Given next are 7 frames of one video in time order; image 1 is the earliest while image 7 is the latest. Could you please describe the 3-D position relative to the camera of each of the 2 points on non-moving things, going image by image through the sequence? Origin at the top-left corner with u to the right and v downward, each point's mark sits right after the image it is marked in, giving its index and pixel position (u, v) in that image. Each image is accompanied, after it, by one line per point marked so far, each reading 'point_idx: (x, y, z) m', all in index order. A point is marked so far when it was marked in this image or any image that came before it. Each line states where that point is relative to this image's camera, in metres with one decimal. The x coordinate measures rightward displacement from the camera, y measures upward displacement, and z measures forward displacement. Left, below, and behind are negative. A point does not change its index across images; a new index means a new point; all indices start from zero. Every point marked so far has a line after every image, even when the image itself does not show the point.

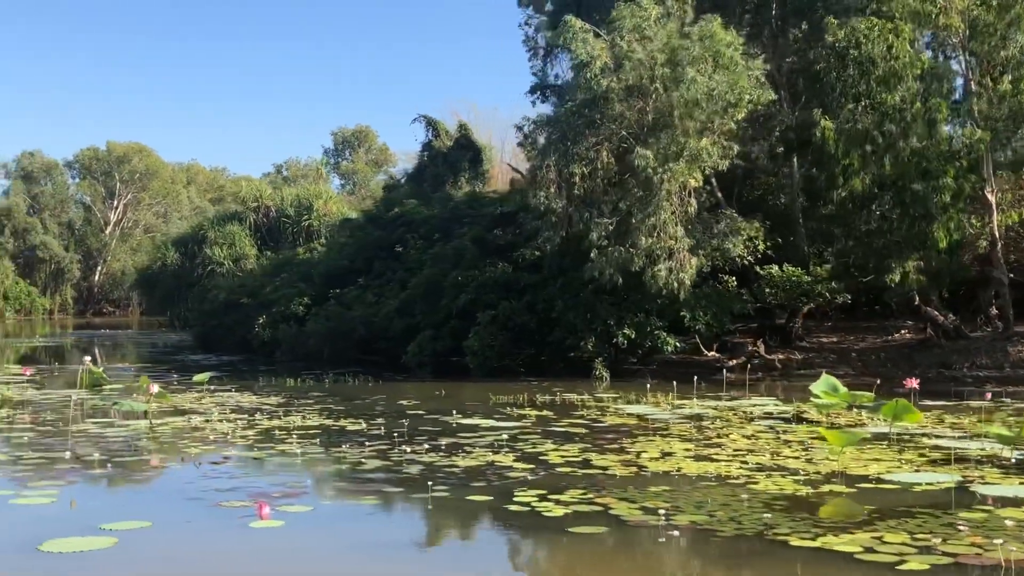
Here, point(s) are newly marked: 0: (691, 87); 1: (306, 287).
0: (+1.9, +2.1, +12.6) m
1: (-3.3, 0.0, +19.5) m
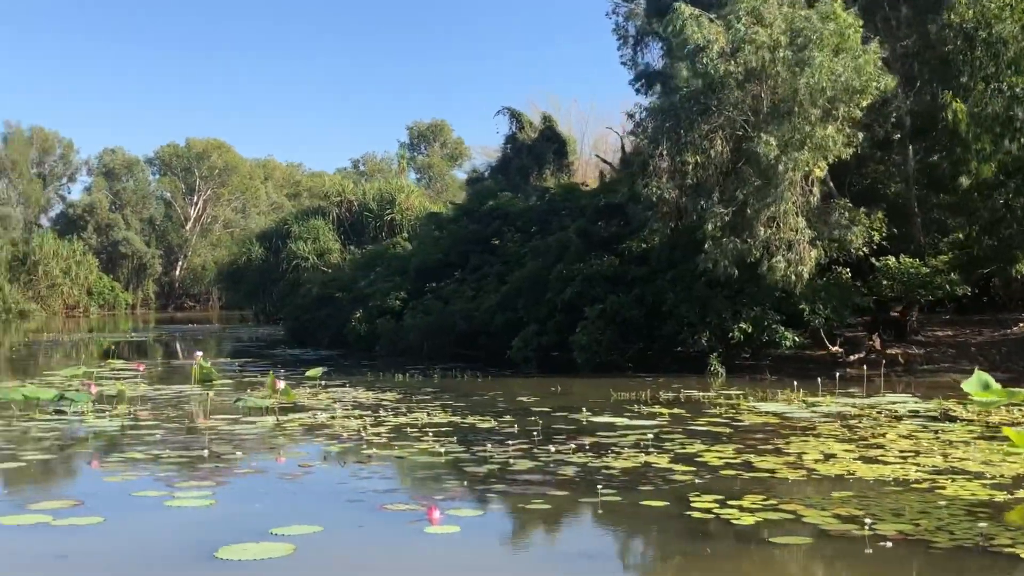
0: (+3.0, +2.1, +12.1) m
1: (-1.8, +0.1, +19.3) m
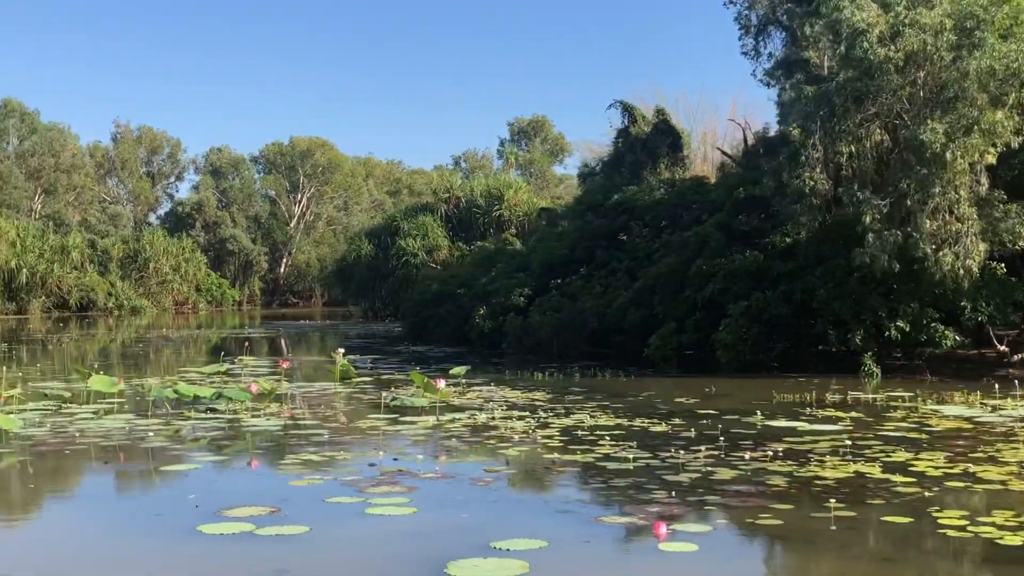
0: (+4.4, +2.2, +11.4) m
1: (+0.2, +0.2, +18.9) m
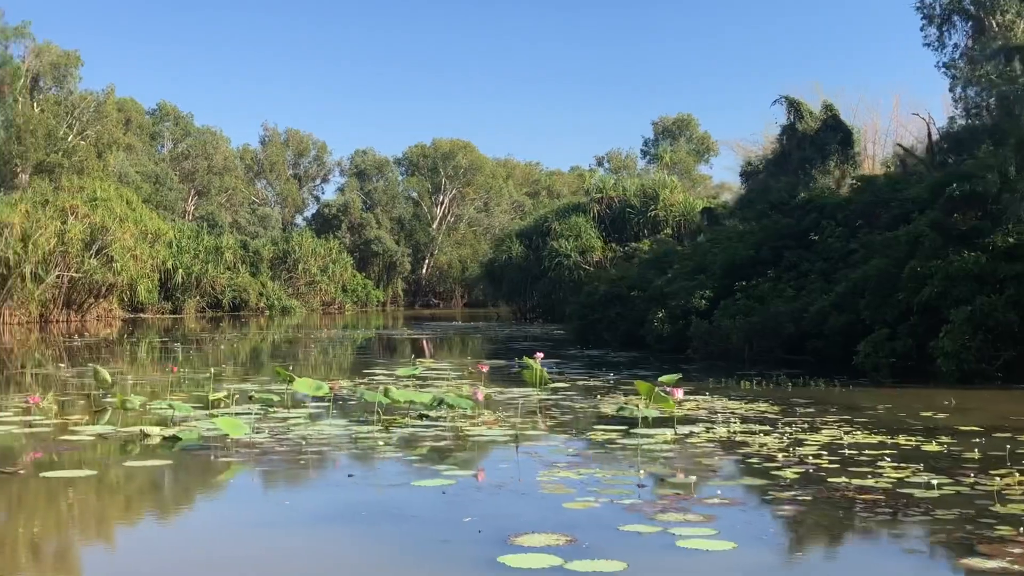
0: (+6.3, +2.1, +10.2) m
1: (+2.8, +0.1, +18.1) m
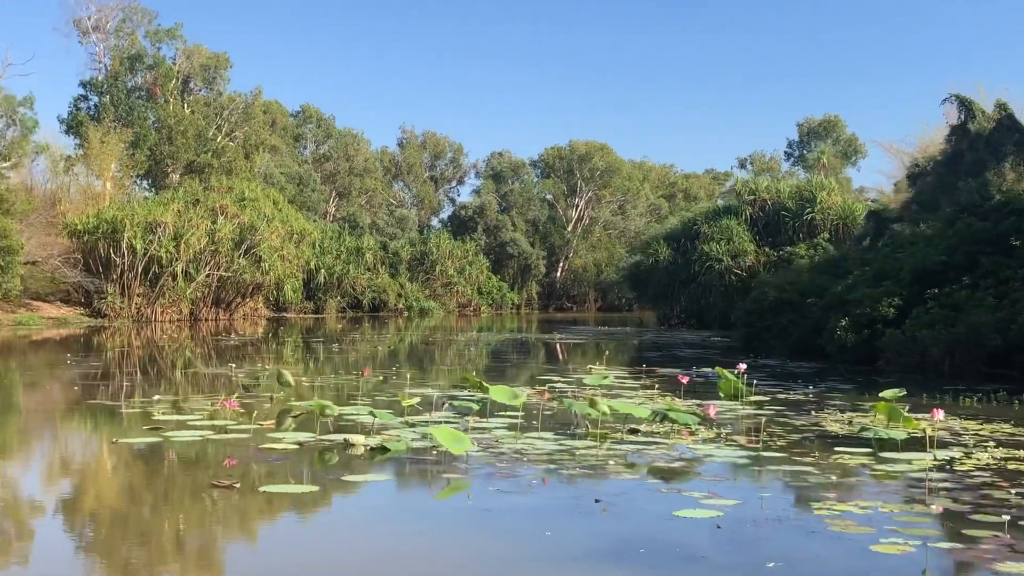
0: (+7.9, +2.0, +8.8) m
1: (+5.2, 0.0, +17.1) m
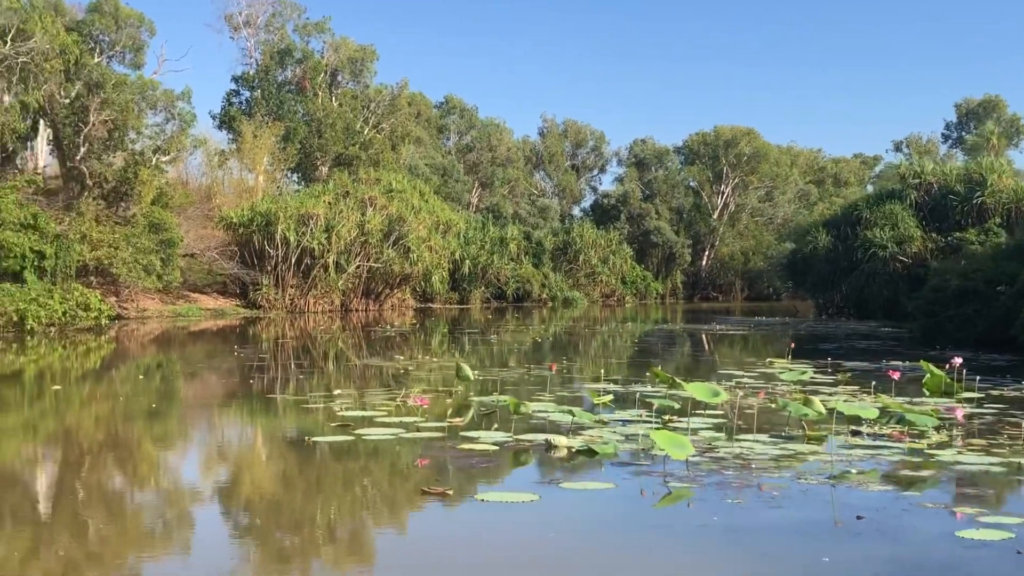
0: (+9.2, +2.1, +7.3) m
1: (+7.5, +0.2, +15.8) m
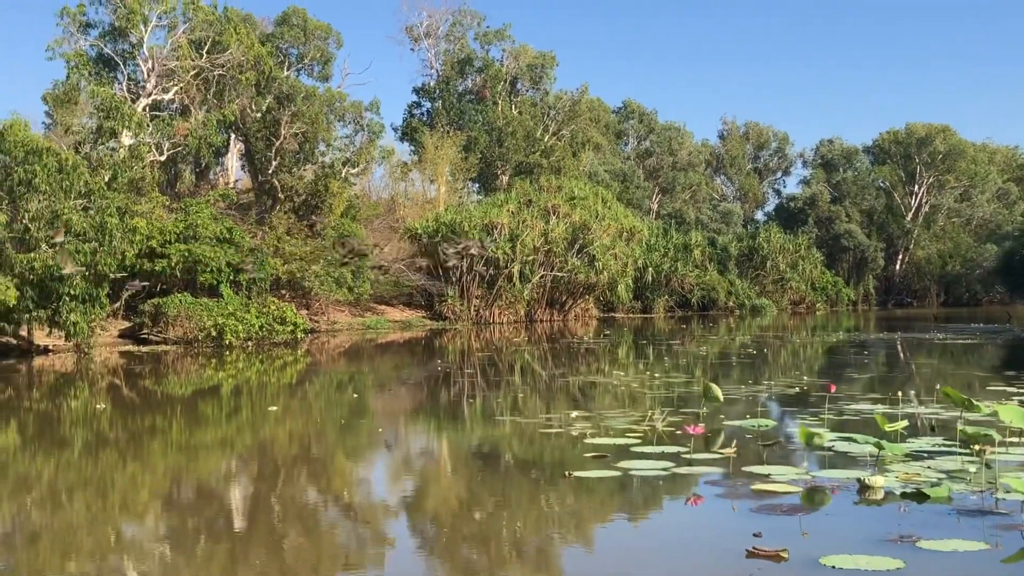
0: (+10.5, +2.2, +4.9) m
1: (+10.0, +0.2, +13.6) m
